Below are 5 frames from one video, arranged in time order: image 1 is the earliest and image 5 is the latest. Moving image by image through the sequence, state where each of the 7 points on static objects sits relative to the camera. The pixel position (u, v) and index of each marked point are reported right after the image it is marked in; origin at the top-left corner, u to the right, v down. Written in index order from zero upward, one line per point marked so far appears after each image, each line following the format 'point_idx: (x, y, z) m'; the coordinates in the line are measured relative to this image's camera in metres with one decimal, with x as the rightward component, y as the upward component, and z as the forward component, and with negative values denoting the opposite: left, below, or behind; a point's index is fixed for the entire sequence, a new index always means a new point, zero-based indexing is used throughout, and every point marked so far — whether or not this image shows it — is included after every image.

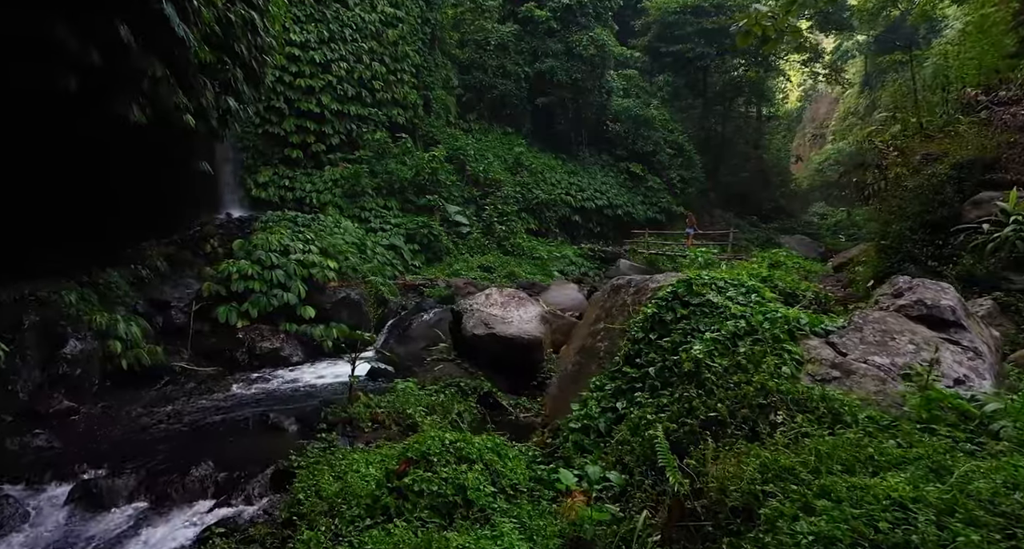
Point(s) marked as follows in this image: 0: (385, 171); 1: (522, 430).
0: (-3.1, +2.5, +14.3) m
1: (+0.1, -1.2, +4.4) m
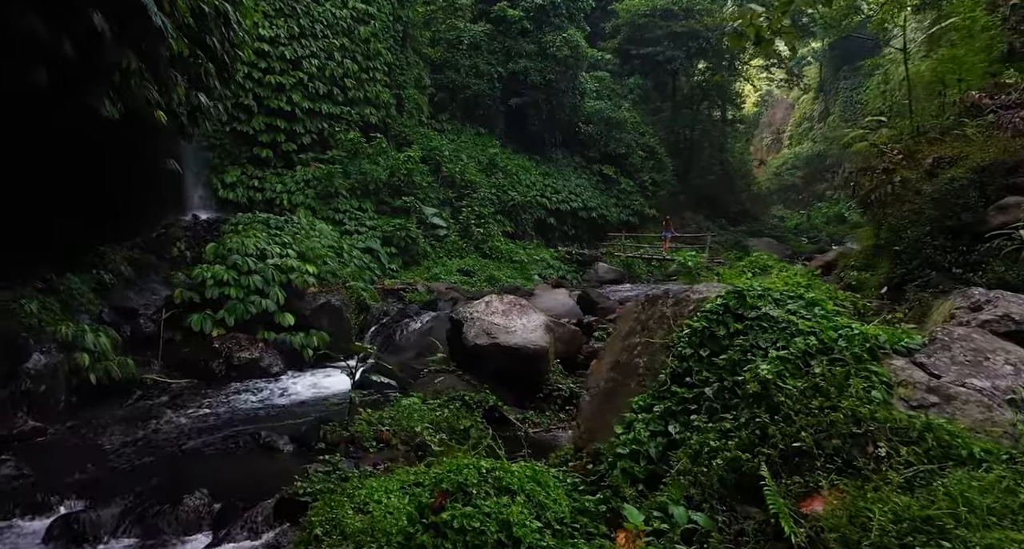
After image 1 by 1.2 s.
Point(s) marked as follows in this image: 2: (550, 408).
0: (-3.6, +2.4, +13.9) m
1: (+0.2, -1.2, +4.2) m
2: (+0.3, -1.2, +5.1) m
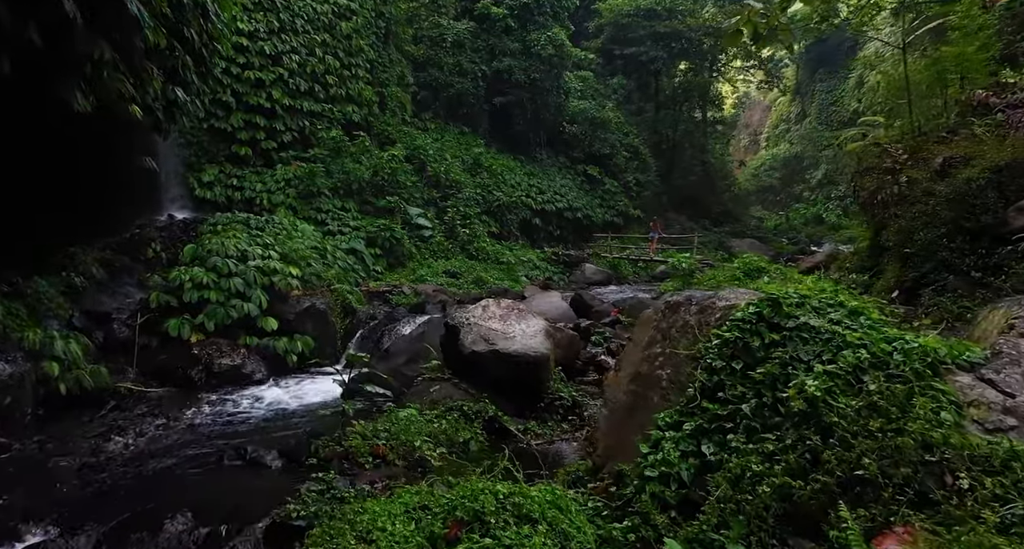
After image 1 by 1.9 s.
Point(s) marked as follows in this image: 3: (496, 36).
0: (-3.9, +2.4, +13.5) m
1: (+0.2, -1.3, +4.0) m
2: (+0.3, -1.2, +4.9) m
3: (-0.5, +8.0, +19.9) m
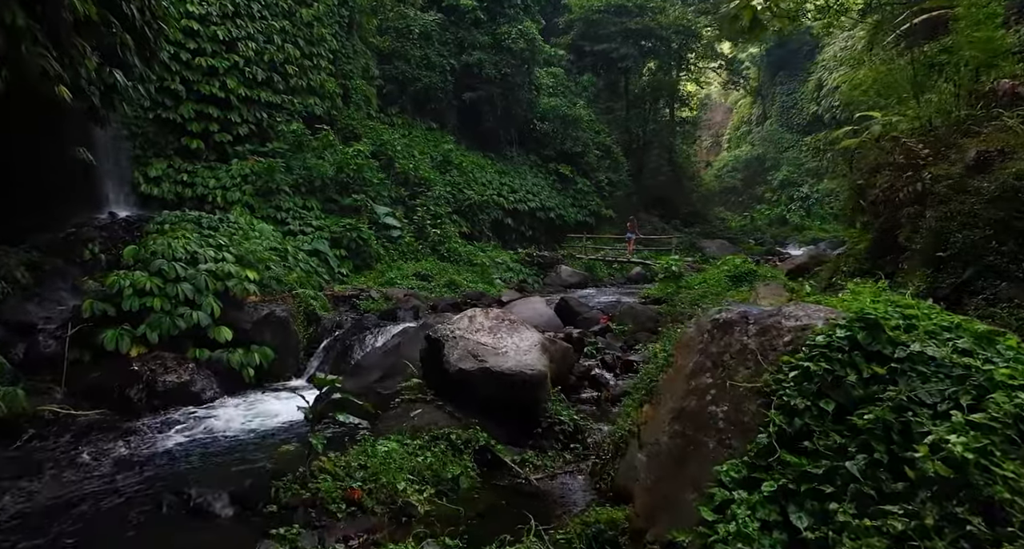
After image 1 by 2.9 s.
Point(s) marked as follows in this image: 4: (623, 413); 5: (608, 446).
0: (-4.4, +2.3, +12.7) m
1: (+0.2, -1.3, +3.4) m
2: (+0.3, -1.2, +4.3) m
3: (-1.5, +8.0, +19.2) m
4: (+0.8, -1.0, +4.2) m
5: (+0.6, -1.1, +3.9) m
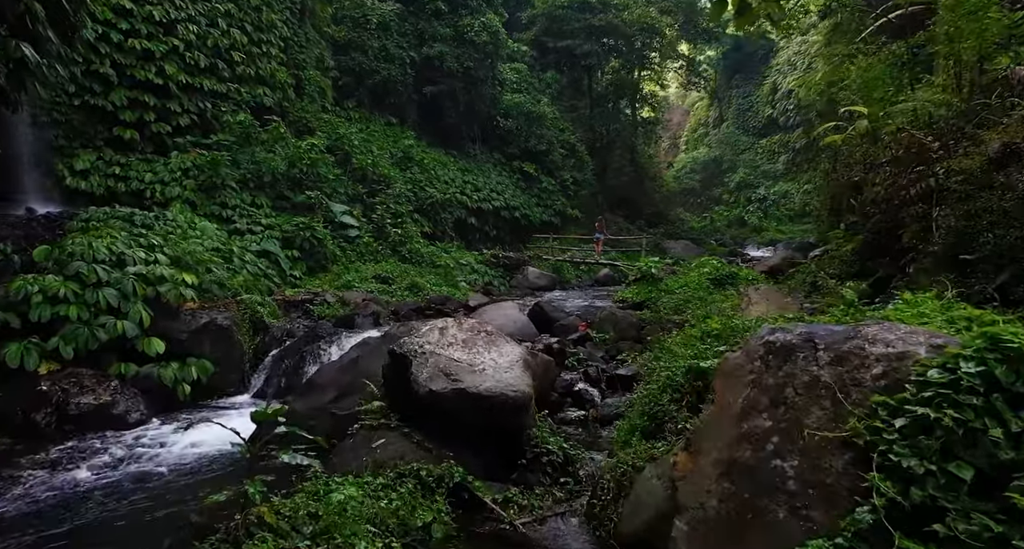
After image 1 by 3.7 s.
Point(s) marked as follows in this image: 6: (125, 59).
0: (-5.1, +2.3, +11.7) m
1: (+0.2, -1.4, +2.8) m
2: (+0.2, -1.3, +3.7) m
3: (-2.7, +7.9, +18.5) m
4: (+0.7, -1.0, +3.7) m
5: (+0.5, -1.2, +3.3) m
6: (-7.0, +3.9, +10.7) m
